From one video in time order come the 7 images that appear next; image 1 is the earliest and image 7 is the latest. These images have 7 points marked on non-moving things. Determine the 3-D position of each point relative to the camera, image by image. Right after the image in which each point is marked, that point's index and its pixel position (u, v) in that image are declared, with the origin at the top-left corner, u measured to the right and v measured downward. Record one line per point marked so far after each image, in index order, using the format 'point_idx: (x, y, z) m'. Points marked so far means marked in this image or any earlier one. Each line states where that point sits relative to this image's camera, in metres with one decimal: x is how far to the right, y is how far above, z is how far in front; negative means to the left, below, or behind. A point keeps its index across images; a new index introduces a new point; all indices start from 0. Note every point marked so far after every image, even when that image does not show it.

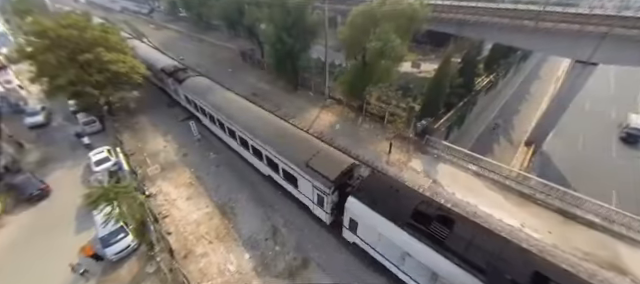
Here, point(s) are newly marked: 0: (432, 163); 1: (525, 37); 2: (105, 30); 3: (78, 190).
0: (+5.3, -1.0, +11.0) m
1: (+11.6, +5.9, +13.1) m
2: (-12.6, +6.5, +13.5) m
3: (-10.8, -2.2, +10.5) m
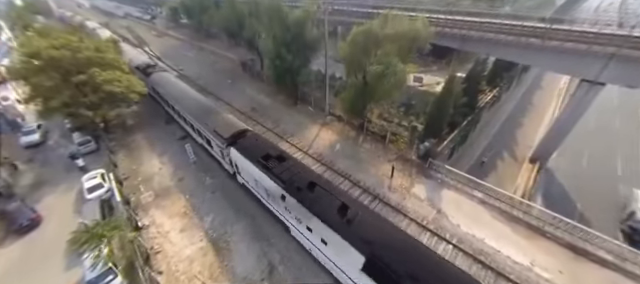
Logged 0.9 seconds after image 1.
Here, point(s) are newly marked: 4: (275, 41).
0: (+5.3, -2.2, +10.6) m
1: (+11.6, +4.8, +12.7) m
2: (-12.7, +5.3, +13.3) m
3: (-10.9, -3.3, +10.1) m
4: (-3.1, +6.9, +16.0) m
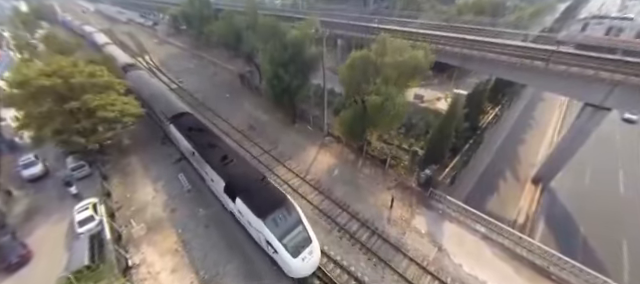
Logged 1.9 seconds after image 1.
0: (+5.1, -3.5, +10.2) m
1: (+11.4, +3.4, +12.3) m
2: (-12.8, +3.8, +13.1) m
3: (-11.0, -4.8, +9.9) m
4: (-3.2, +5.5, +15.8) m
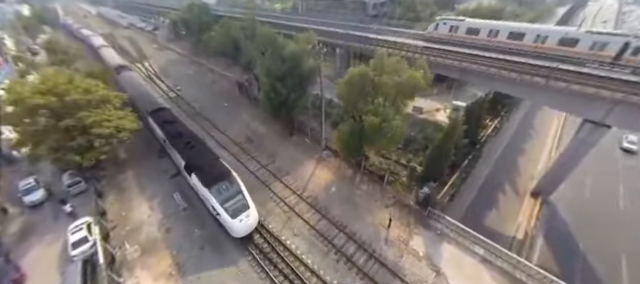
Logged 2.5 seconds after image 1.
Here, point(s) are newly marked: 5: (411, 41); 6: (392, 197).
0: (+5.0, -4.4, +10.1) m
1: (+11.2, +2.6, +12.2) m
2: (-13.0, +2.9, +13.1) m
3: (-11.2, -5.7, +9.8) m
4: (-3.4, +4.5, +15.7) m
5: (+7.5, +8.3, +19.1) m
6: (+3.8, -2.9, +12.1) m
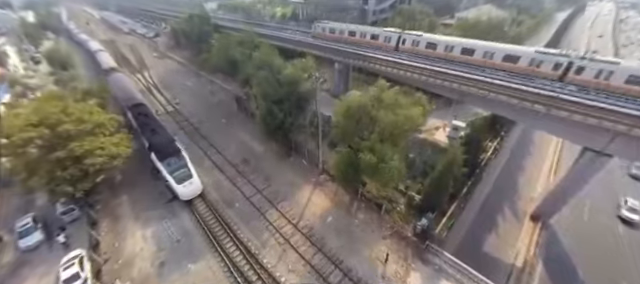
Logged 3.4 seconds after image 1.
0: (+4.8, -5.8, +9.8) m
1: (+11.0, +1.1, +11.9) m
2: (-13.2, +1.3, +13.0) m
3: (-11.4, -7.2, +9.6) m
4: (-3.6, +3.0, +15.5) m
5: (+7.2, +6.8, +18.9) m
6: (+3.6, -4.3, +11.9) m
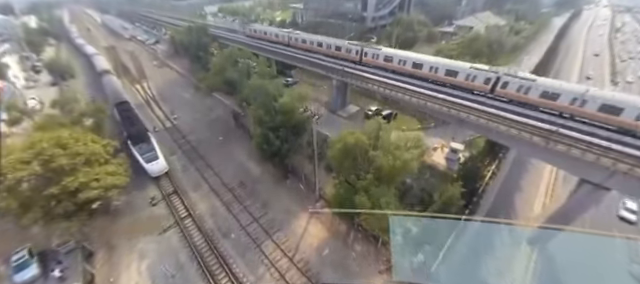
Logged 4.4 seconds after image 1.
0: (+4.6, -7.5, +9.6) m
1: (+10.7, -0.5, +11.8) m
2: (-13.5, -0.5, +12.9) m
3: (-11.6, -9.0, +9.5) m
4: (-3.9, +1.3, +15.4) m
5: (+7.0, +5.2, +18.8) m
6: (+3.4, -6.0, +11.7) m
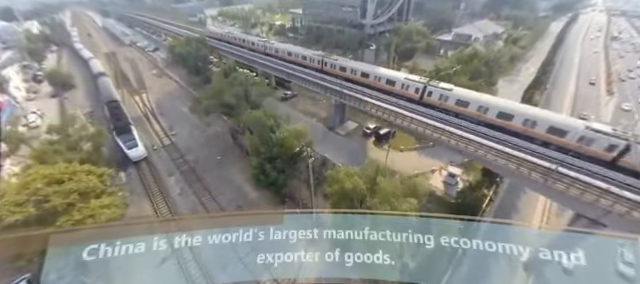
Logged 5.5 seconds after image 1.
0: (+4.4, -9.3, +9.6) m
1: (+10.5, -2.2, +11.7) m
2: (-13.7, -2.4, +13.0) m
3: (-11.7, -10.9, +9.5) m
4: (-4.1, -0.6, +15.5) m
5: (+6.7, +3.4, +18.8) m
6: (+3.2, -7.8, +11.7) m
